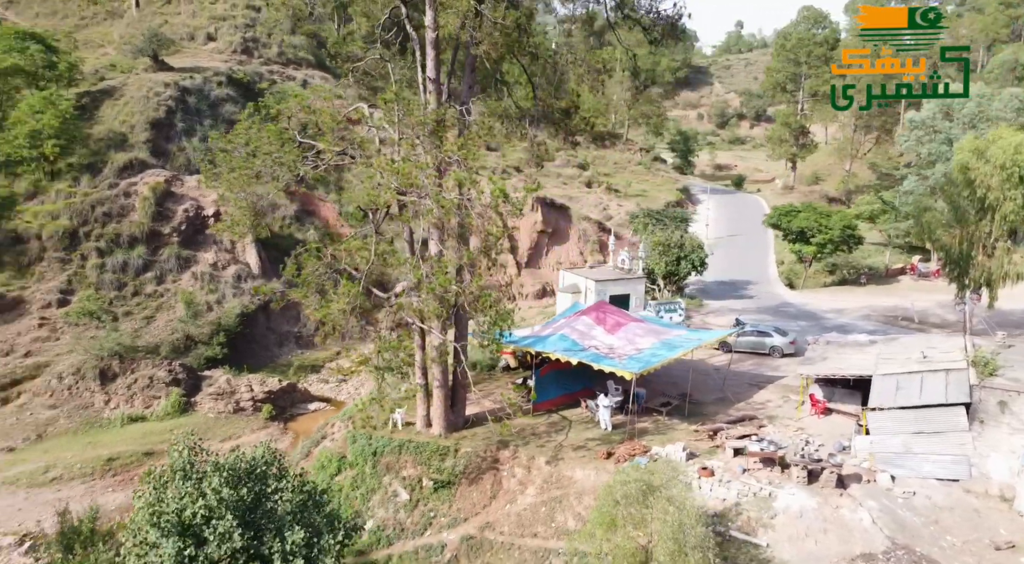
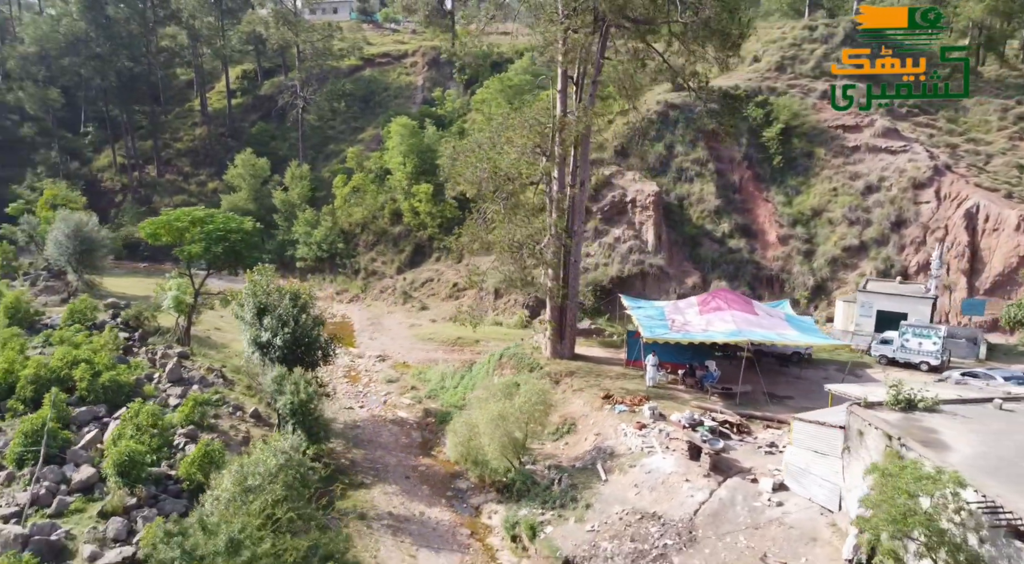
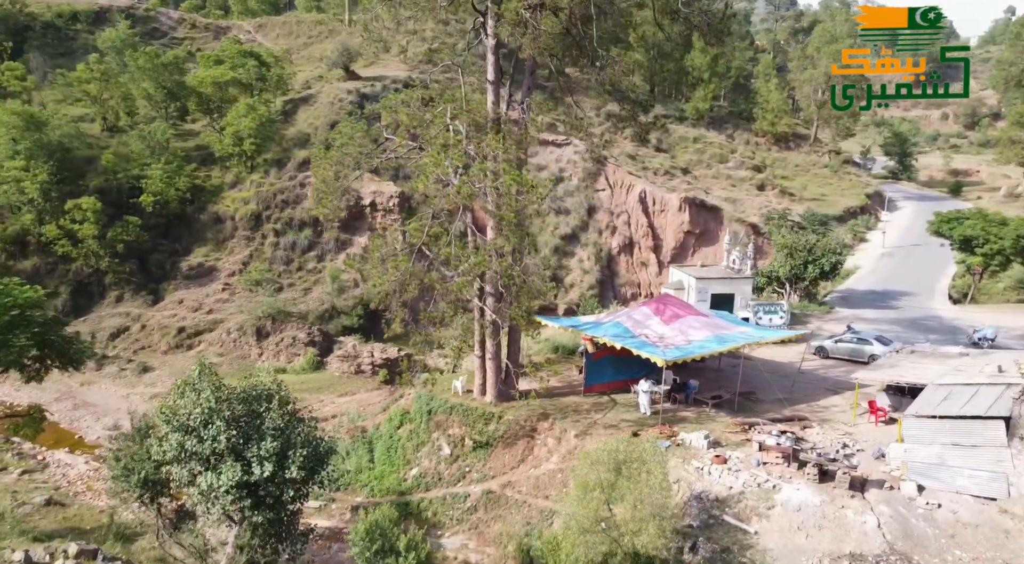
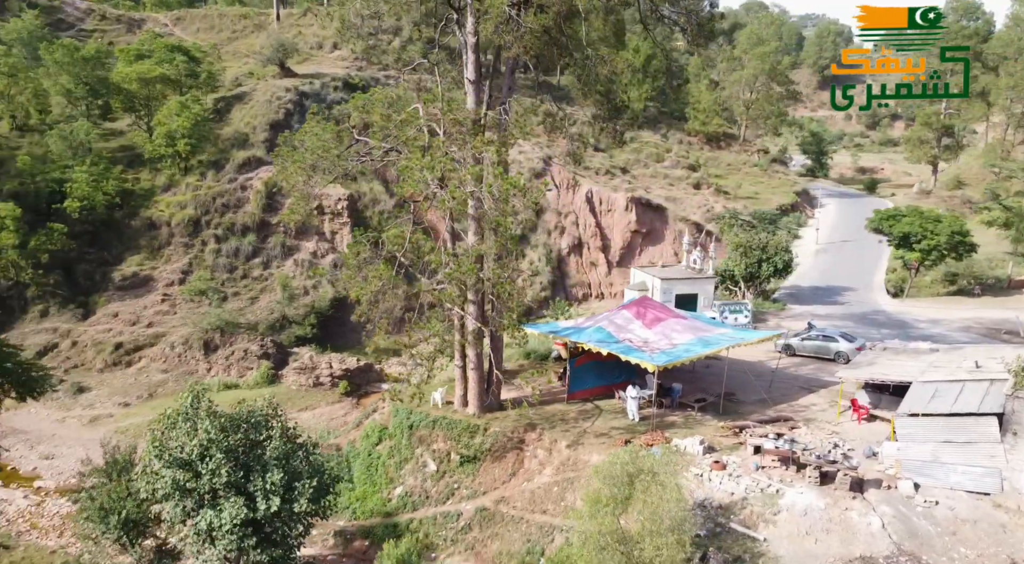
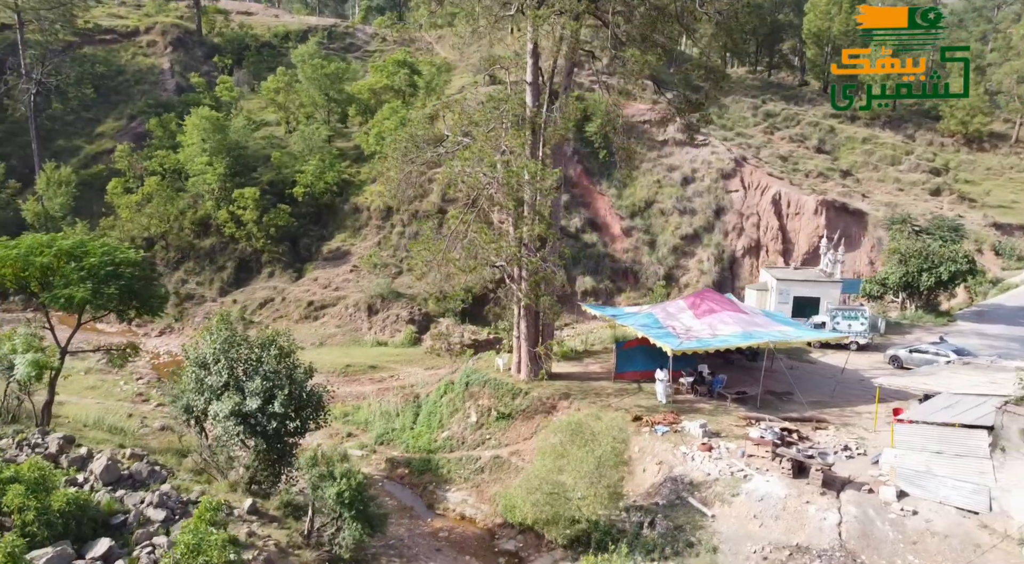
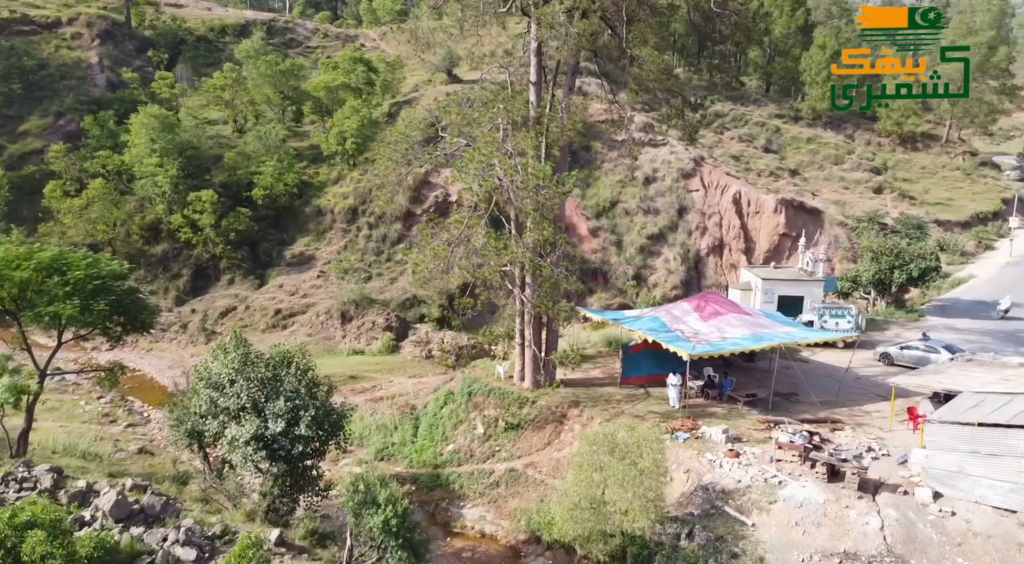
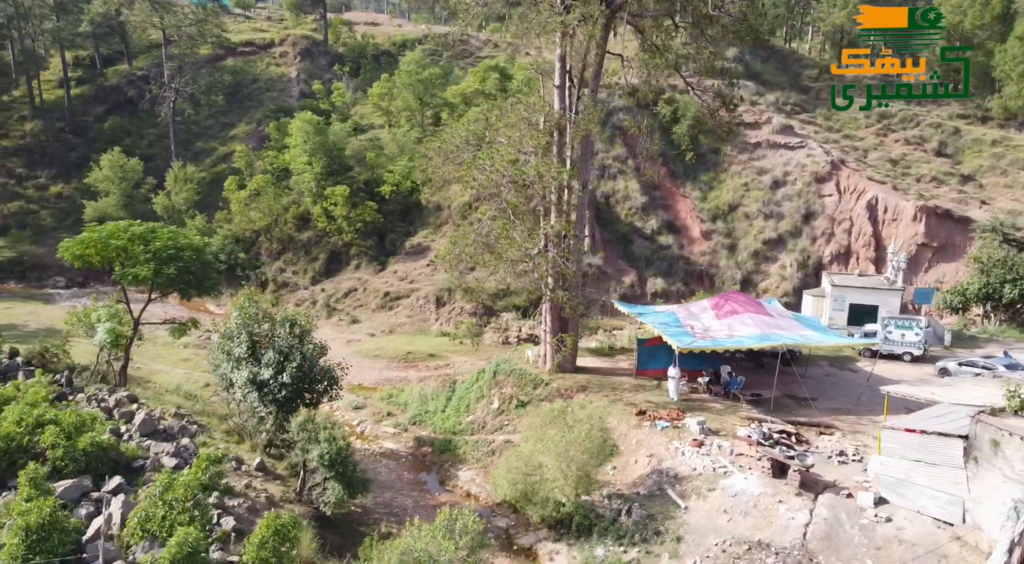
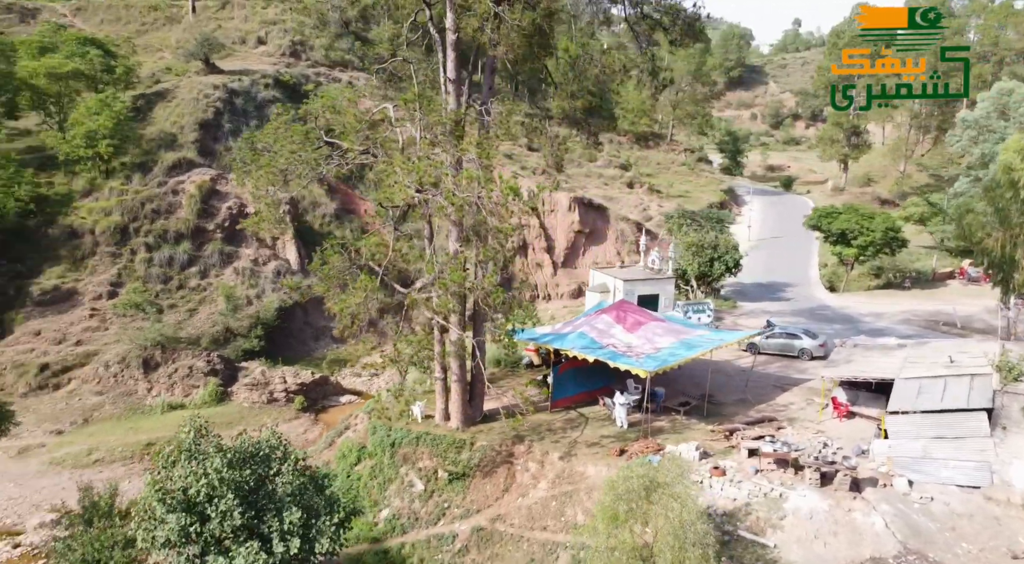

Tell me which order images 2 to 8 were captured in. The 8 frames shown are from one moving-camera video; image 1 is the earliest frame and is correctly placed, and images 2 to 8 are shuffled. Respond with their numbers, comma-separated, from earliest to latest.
8, 4, 3, 6, 5, 7, 2
